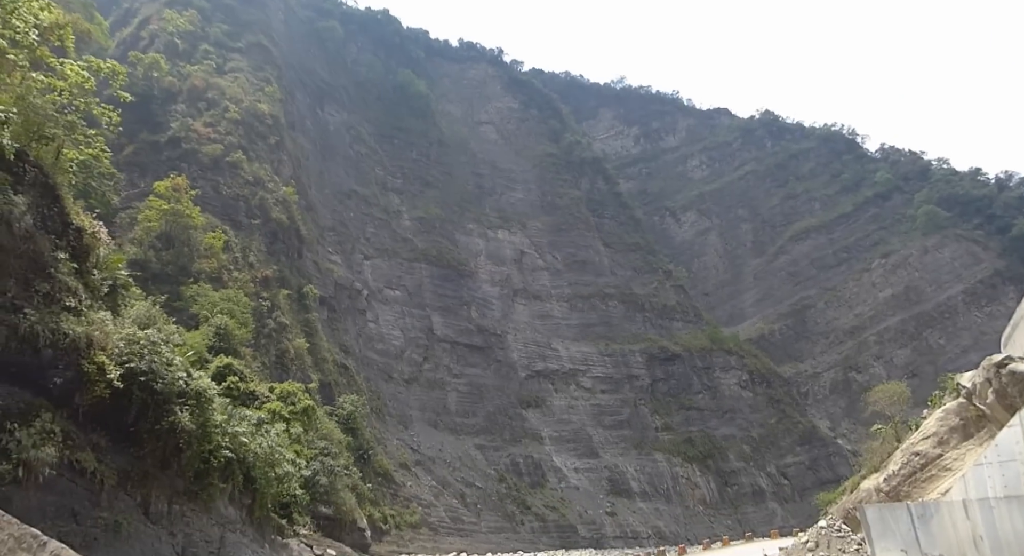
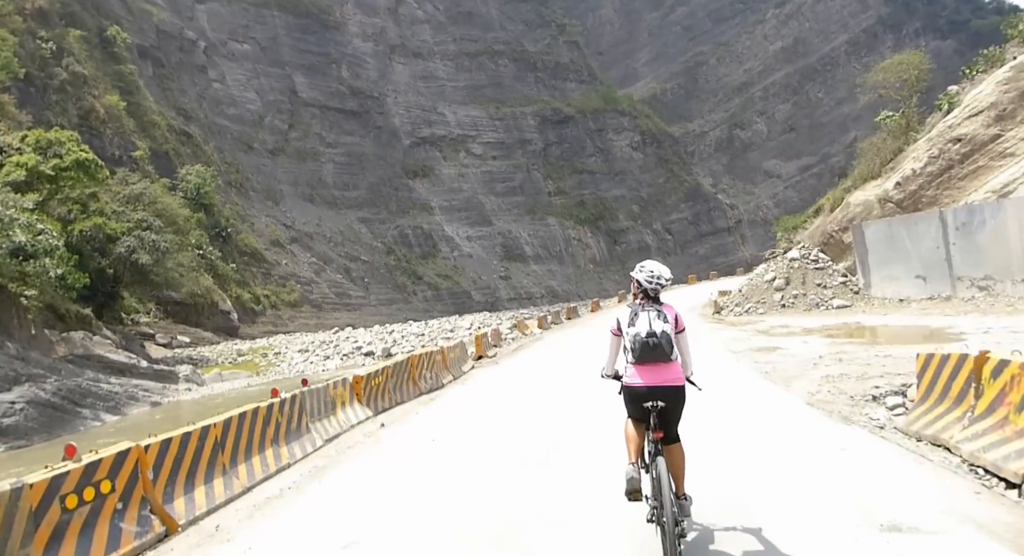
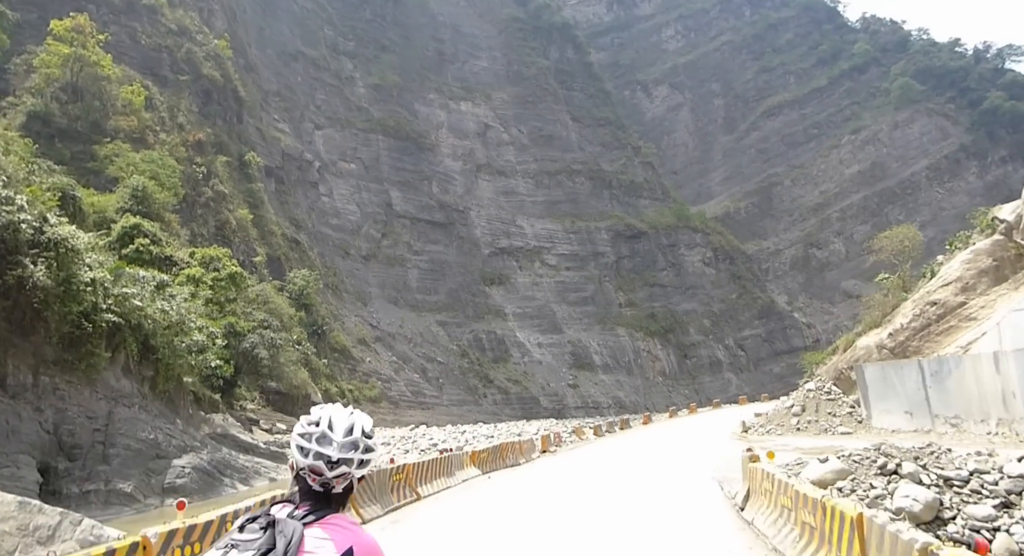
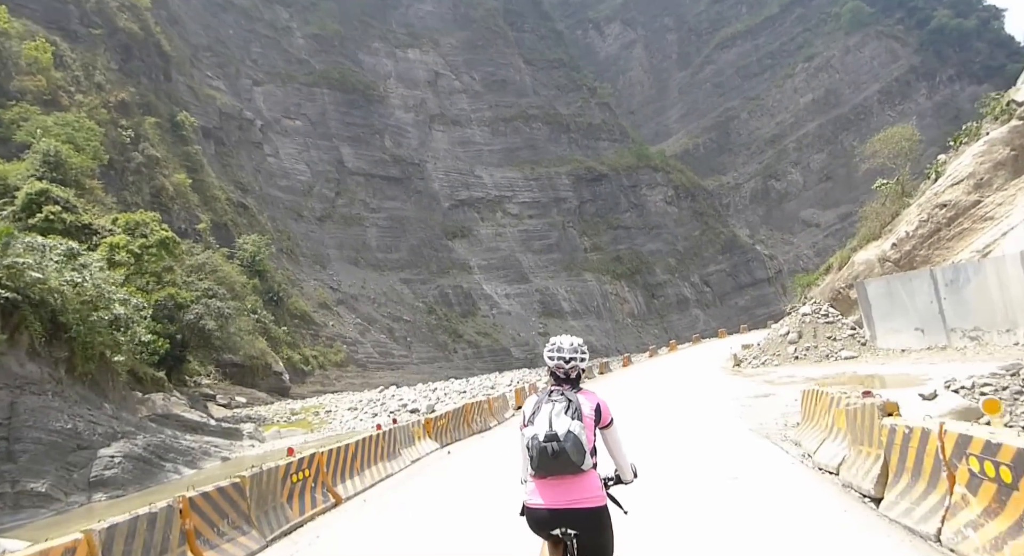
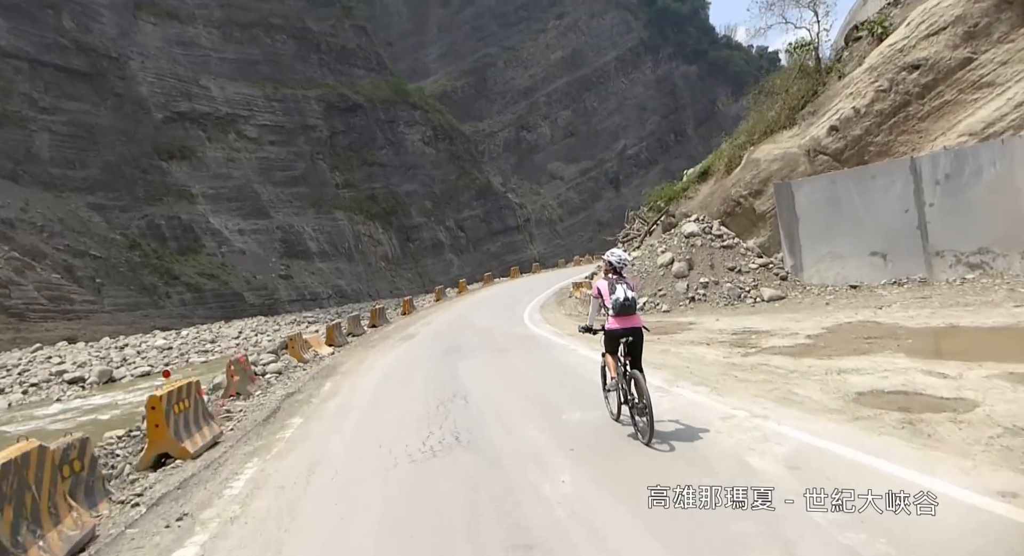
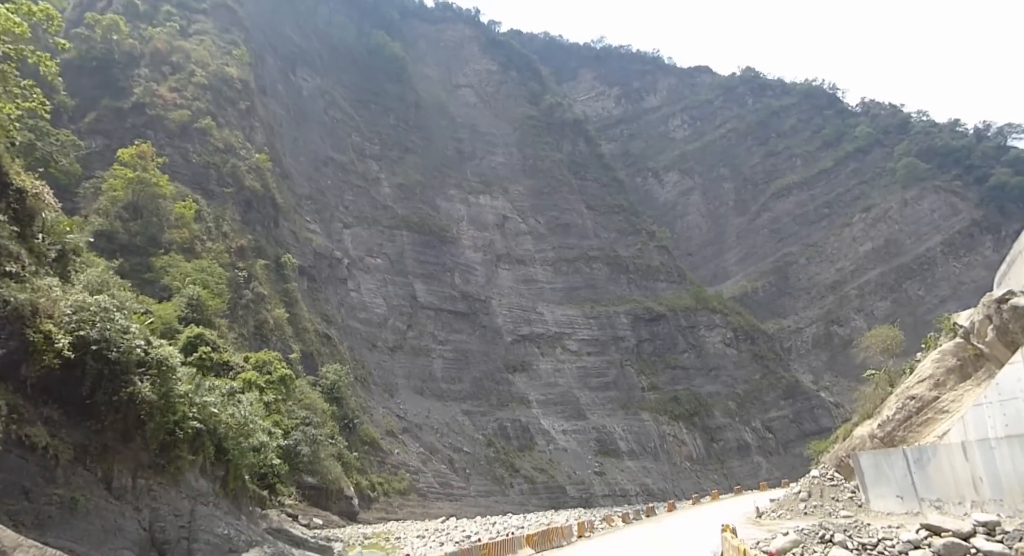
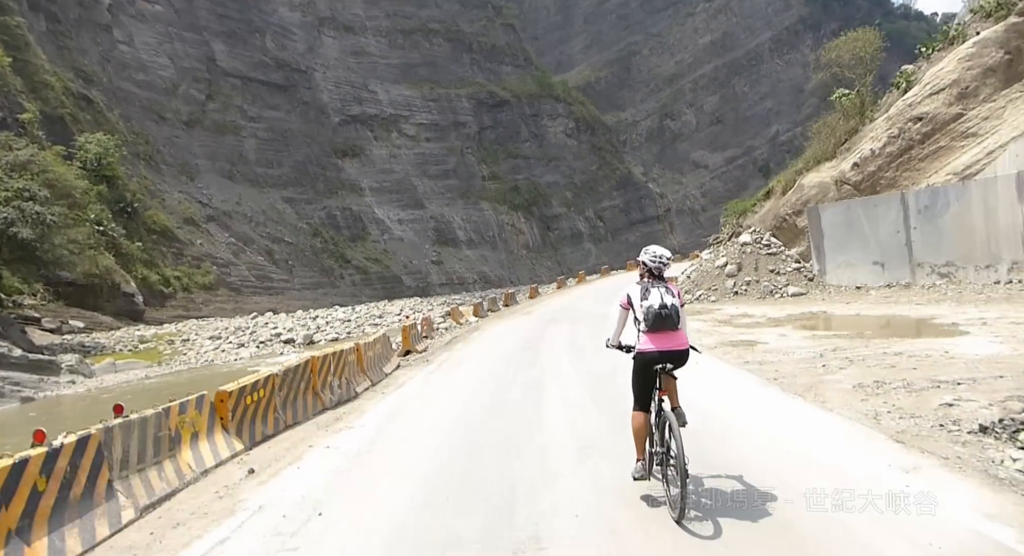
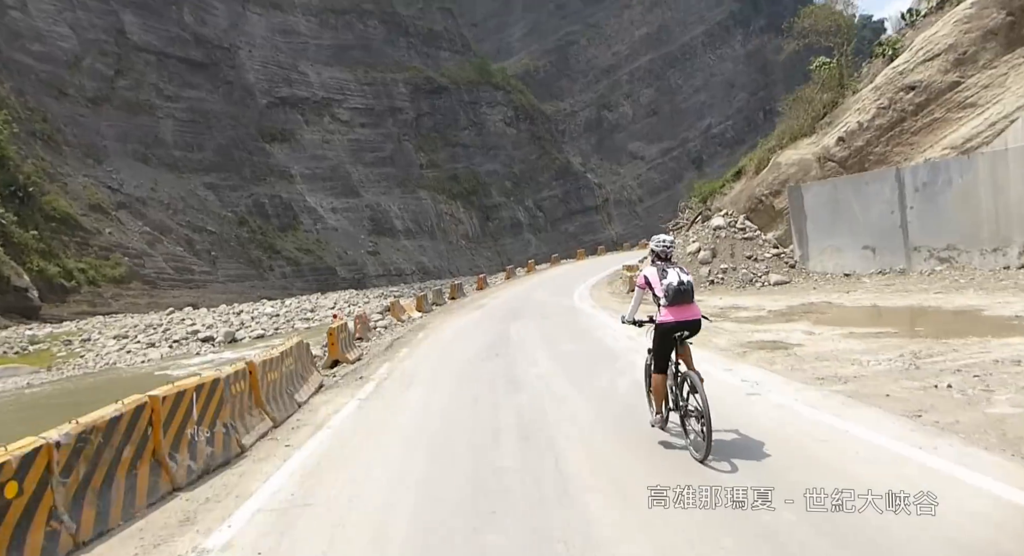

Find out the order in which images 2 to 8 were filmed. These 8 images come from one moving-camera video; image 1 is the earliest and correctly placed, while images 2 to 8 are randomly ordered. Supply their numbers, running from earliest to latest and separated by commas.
6, 3, 4, 2, 7, 8, 5
